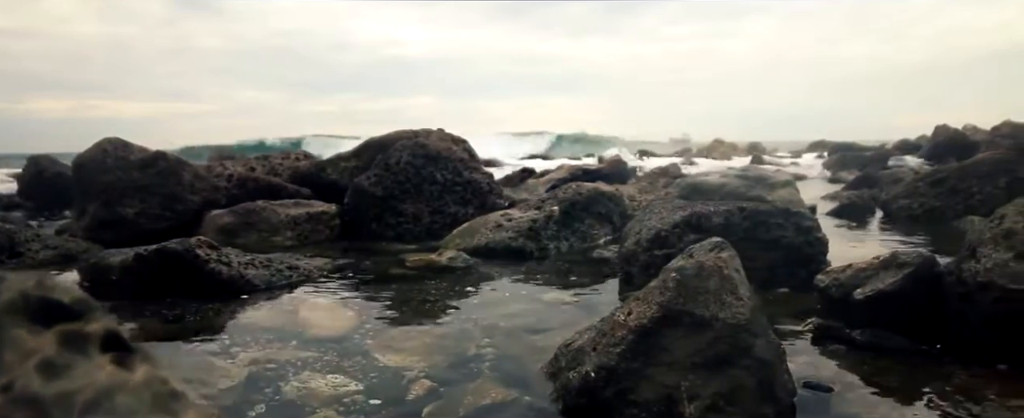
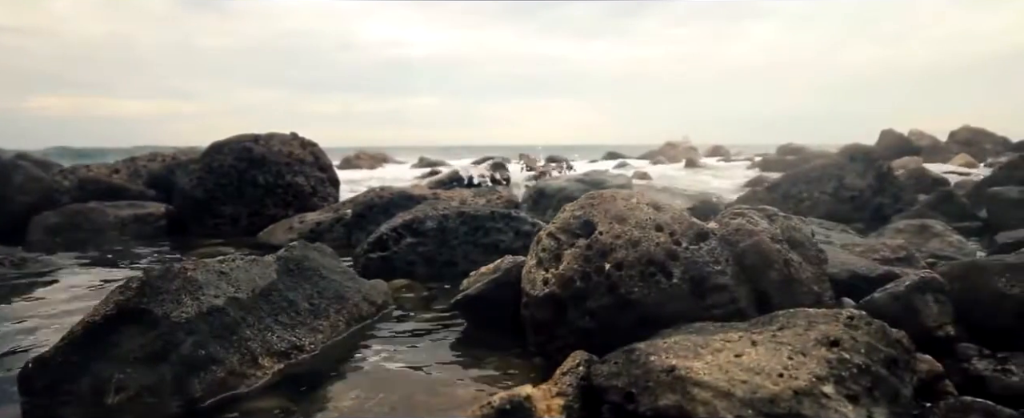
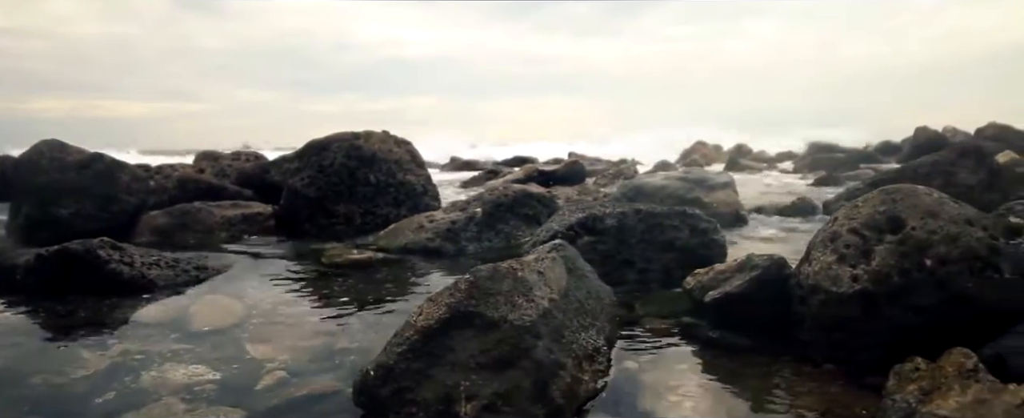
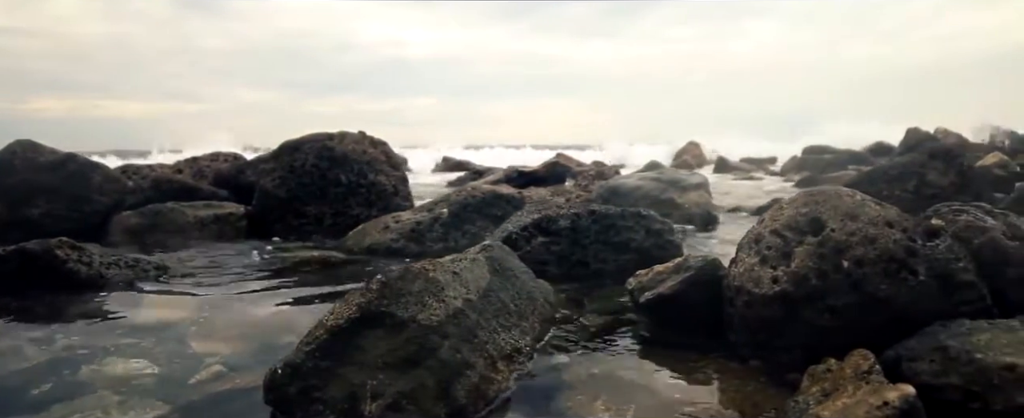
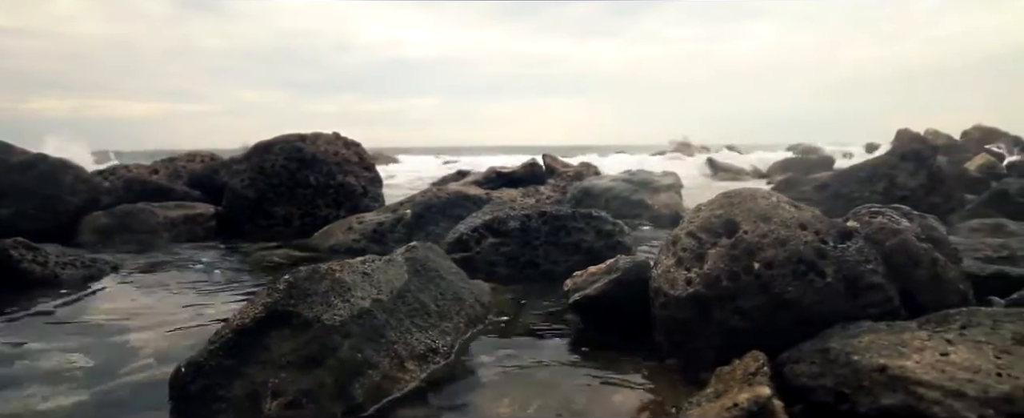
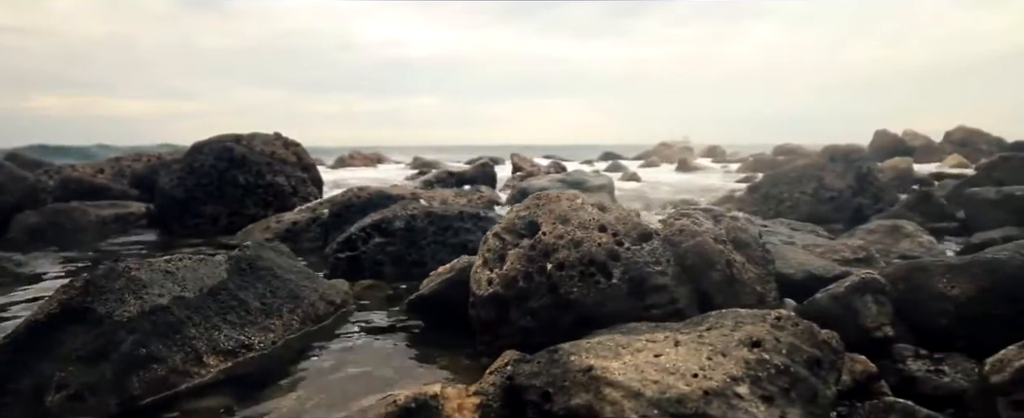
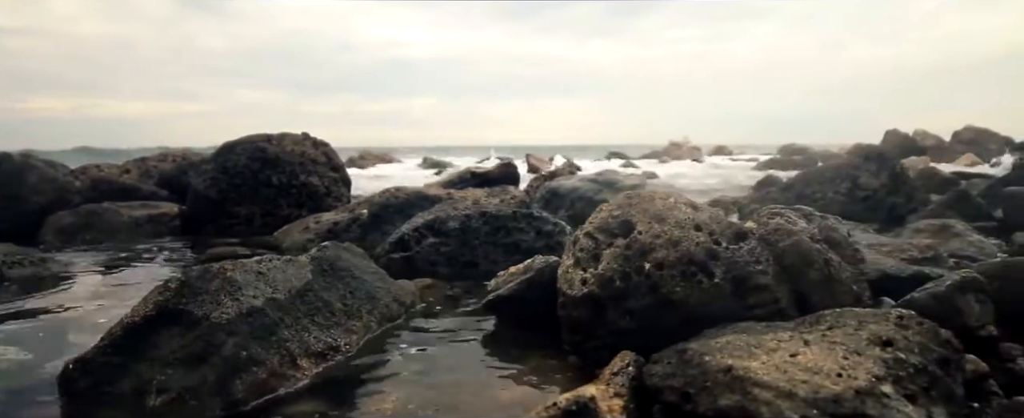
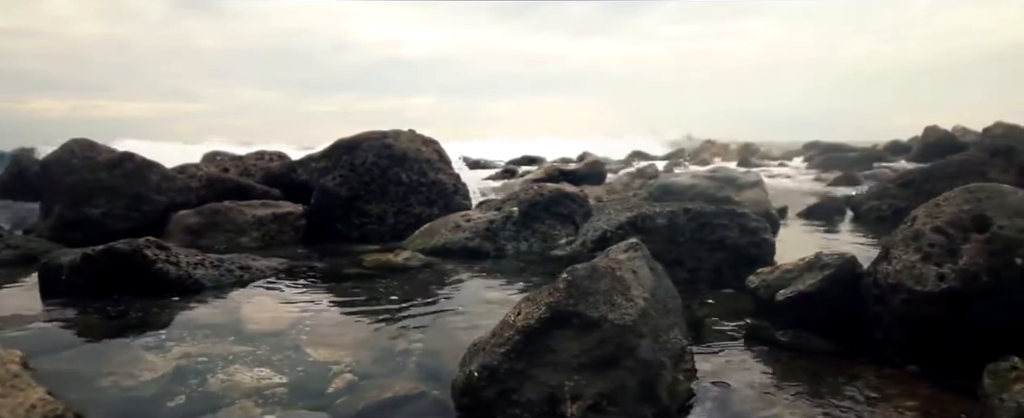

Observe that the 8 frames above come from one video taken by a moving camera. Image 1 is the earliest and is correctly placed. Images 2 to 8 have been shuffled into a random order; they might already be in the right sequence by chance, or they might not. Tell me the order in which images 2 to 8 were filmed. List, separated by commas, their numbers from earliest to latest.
8, 3, 4, 5, 7, 2, 6
